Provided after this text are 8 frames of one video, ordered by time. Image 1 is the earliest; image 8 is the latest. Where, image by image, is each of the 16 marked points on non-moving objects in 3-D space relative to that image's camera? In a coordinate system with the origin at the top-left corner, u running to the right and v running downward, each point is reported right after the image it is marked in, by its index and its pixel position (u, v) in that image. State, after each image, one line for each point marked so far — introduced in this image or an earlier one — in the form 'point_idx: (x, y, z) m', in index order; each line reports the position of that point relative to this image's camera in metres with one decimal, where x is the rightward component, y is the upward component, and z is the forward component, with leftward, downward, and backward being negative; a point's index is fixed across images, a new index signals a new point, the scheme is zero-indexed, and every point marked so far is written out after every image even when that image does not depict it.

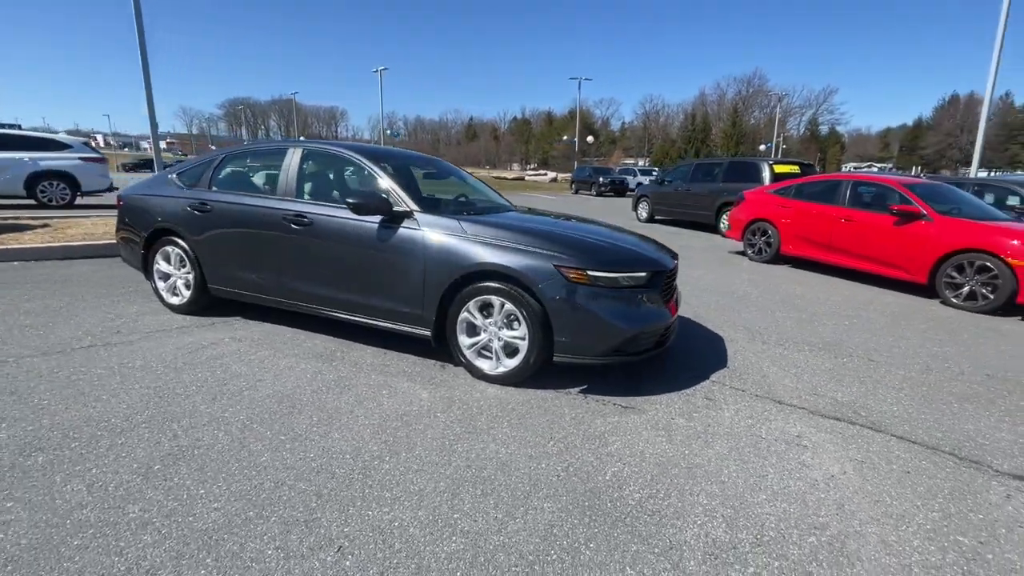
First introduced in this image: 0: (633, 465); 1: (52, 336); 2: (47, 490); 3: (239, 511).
0: (+0.7, -1.0, +2.7) m
1: (-3.8, -0.4, +4.0) m
2: (-2.1, -0.9, +2.2) m
3: (-1.2, -1.0, +2.2) m
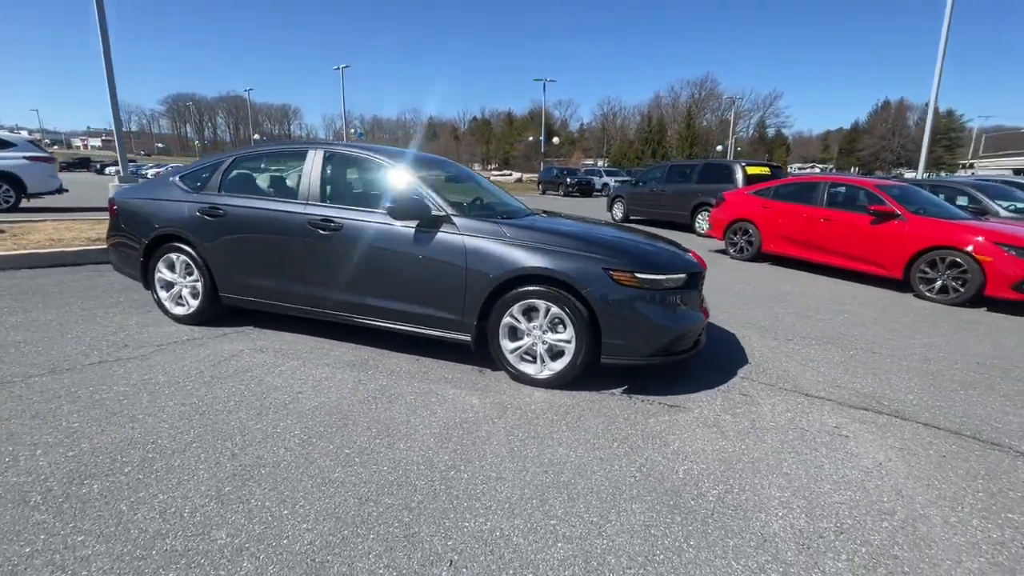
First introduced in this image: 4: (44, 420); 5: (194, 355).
0: (+1.1, -1.0, +2.8) m
1: (-3.5, -0.5, +3.7) m
2: (-1.7, -1.0, +2.1) m
3: (-0.8, -1.1, +2.1) m
4: (-2.7, -0.8, +2.8) m
5: (-2.5, -0.5, +3.8) m
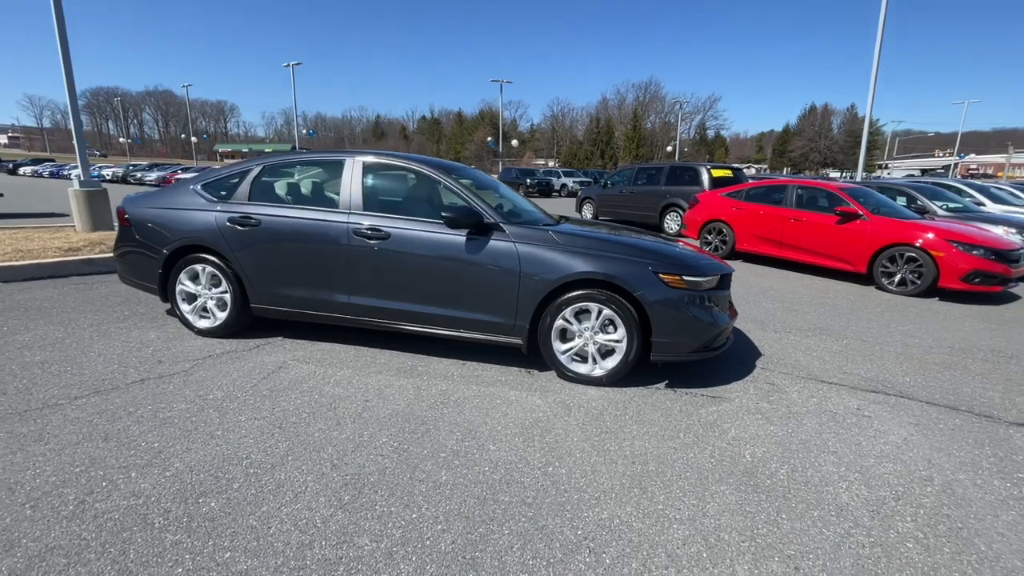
0: (+1.6, -1.0, +3.1) m
1: (-3.1, -0.6, +3.5) m
2: (-1.1, -1.1, +2.1) m
3: (-0.2, -1.1, +2.2) m
4: (-2.2, -0.9, +2.7) m
5: (-2.1, -0.6, +3.8) m
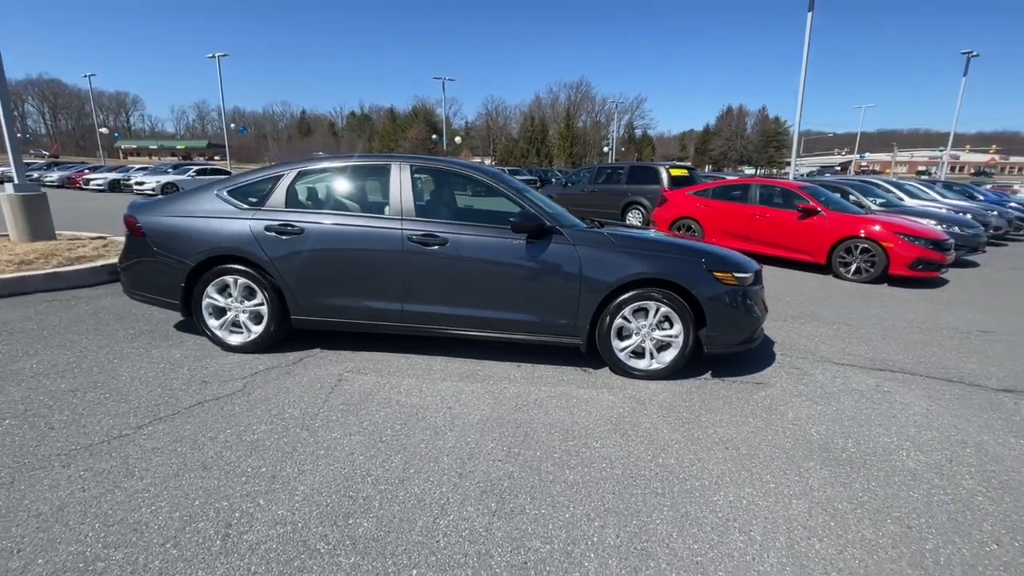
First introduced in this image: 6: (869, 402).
0: (+2.2, -1.0, +3.4) m
1: (-2.5, -0.7, +3.2) m
2: (-0.3, -1.1, +2.1) m
3: (+0.6, -1.1, +2.3) m
4: (-1.5, -1.0, +2.5) m
5: (-1.6, -0.7, +3.6) m
6: (+2.9, -0.9, +3.8) m
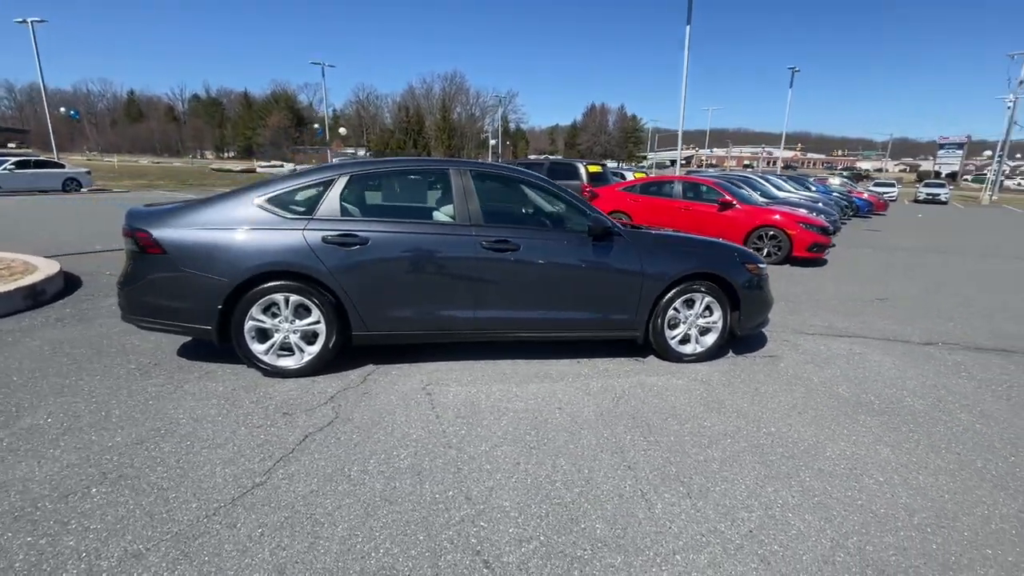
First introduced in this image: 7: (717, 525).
0: (+2.9, -0.8, +4.2) m
1: (-1.7, -0.9, +2.8) m
2: (+0.8, -1.2, +2.2) m
3: (+1.6, -1.1, +2.7) m
4: (-0.5, -1.1, +2.4) m
5: (-0.9, -0.8, +3.4) m
6: (+3.4, -0.7, +4.7) m
7: (+1.0, -1.2, +2.3) m
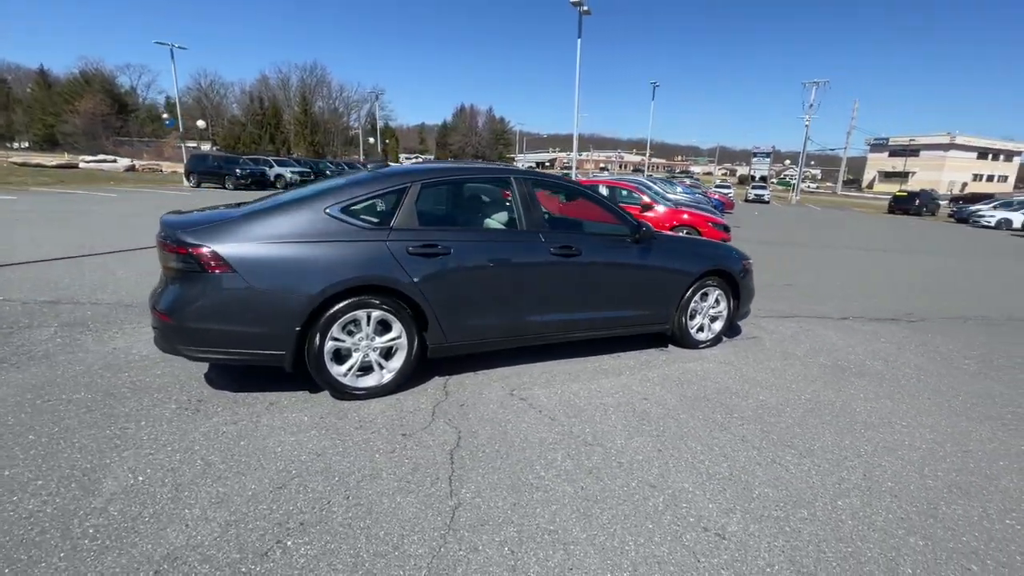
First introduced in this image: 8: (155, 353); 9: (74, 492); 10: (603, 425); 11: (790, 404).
0: (+3.3, -0.7, +5.1) m
1: (-0.7, -1.0, +2.6) m
2: (+1.8, -1.1, +2.7) m
3: (+2.4, -1.1, +3.4) m
4: (+0.5, -1.1, +2.5) m
5: (-0.1, -0.9, +3.4) m
6: (+3.7, -0.6, +5.8) m
7: (+2.0, -1.1, +2.9) m
8: (-3.1, -0.6, +4.1) m
9: (-2.1, -1.0, +2.3) m
10: (+0.6, -1.0, +3.3) m
11: (+2.2, -0.9, +3.8) m
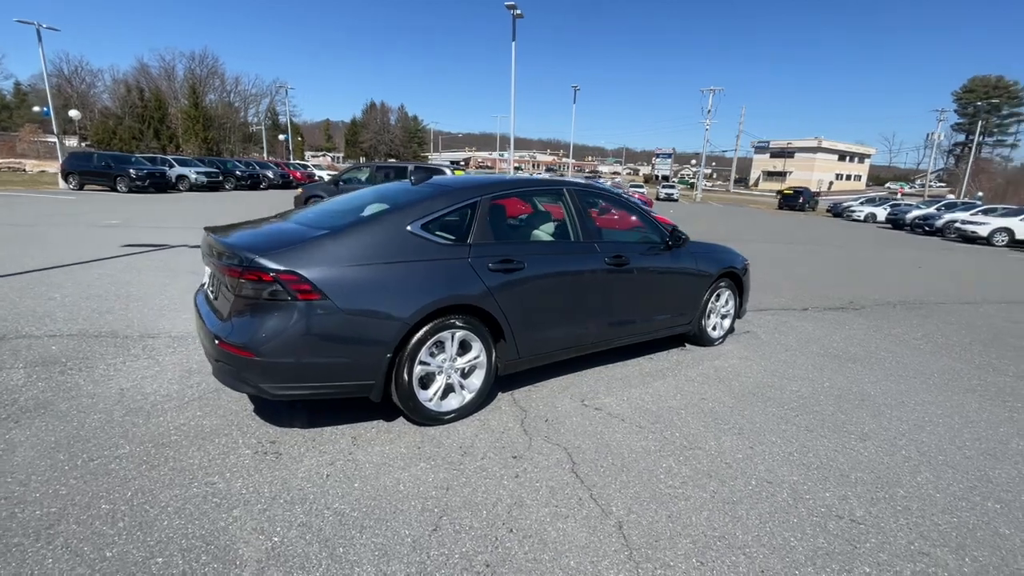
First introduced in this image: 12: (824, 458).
0: (+3.6, -0.7, +5.7) m
1: (0.0, -1.1, +2.6) m
2: (+2.5, -1.2, +3.1) m
3: (+3.0, -1.0, +3.8) m
4: (+1.3, -1.2, +2.7) m
5: (+0.5, -1.0, +3.4) m
6: (+3.8, -0.5, +6.4) m
7: (+2.7, -1.1, +3.3) m
8: (-2.6, -0.8, +3.6) m
9: (-1.3, -1.2, +2.0) m
10: (+1.3, -1.0, +3.4) m
11: (+2.8, -0.9, +4.2) m
12: (+2.1, -1.1, +3.1) m
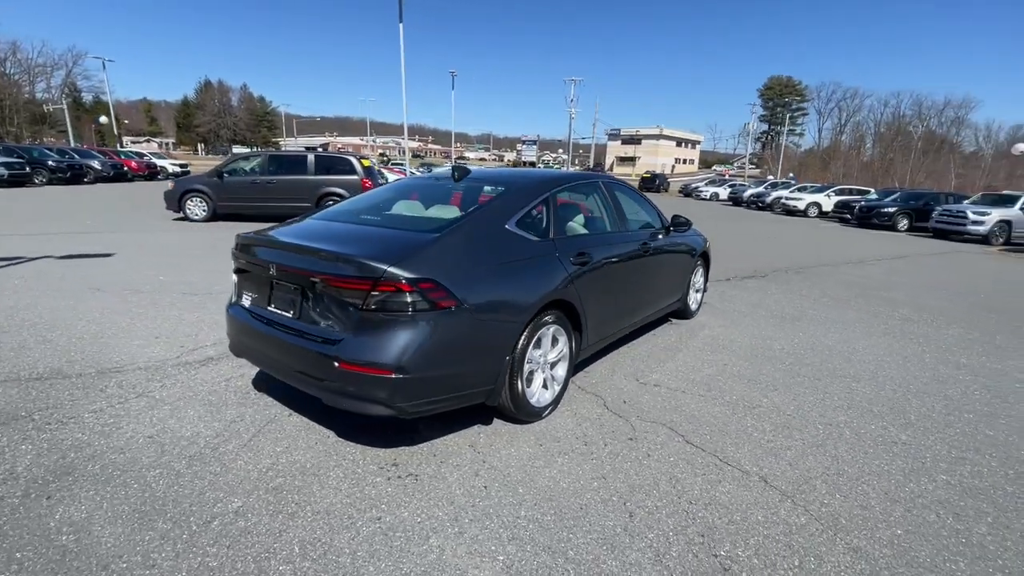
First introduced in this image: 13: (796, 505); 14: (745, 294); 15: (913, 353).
0: (+3.5, -0.3, +6.7) m
1: (+0.9, -1.1, +2.8) m
2: (+3.1, -0.9, +3.9) m
3: (+3.5, -0.7, +4.8) m
4: (+2.1, -1.0, +3.2) m
5: (+1.1, -0.9, +3.7) m
6: (+3.5, -0.1, +7.5) m
7: (+3.3, -0.9, +4.1) m
8: (-1.9, -0.9, +3.1) m
9: (-0.2, -1.2, +1.9) m
10: (+1.9, -0.9, +3.9) m
11: (+3.1, -0.6, +5.1) m
12: (+2.7, -0.9, +3.8) m
13: (+1.5, -1.2, +2.5) m
14: (+3.7, -0.1, +7.5) m
15: (+4.3, -0.7, +5.2) m
